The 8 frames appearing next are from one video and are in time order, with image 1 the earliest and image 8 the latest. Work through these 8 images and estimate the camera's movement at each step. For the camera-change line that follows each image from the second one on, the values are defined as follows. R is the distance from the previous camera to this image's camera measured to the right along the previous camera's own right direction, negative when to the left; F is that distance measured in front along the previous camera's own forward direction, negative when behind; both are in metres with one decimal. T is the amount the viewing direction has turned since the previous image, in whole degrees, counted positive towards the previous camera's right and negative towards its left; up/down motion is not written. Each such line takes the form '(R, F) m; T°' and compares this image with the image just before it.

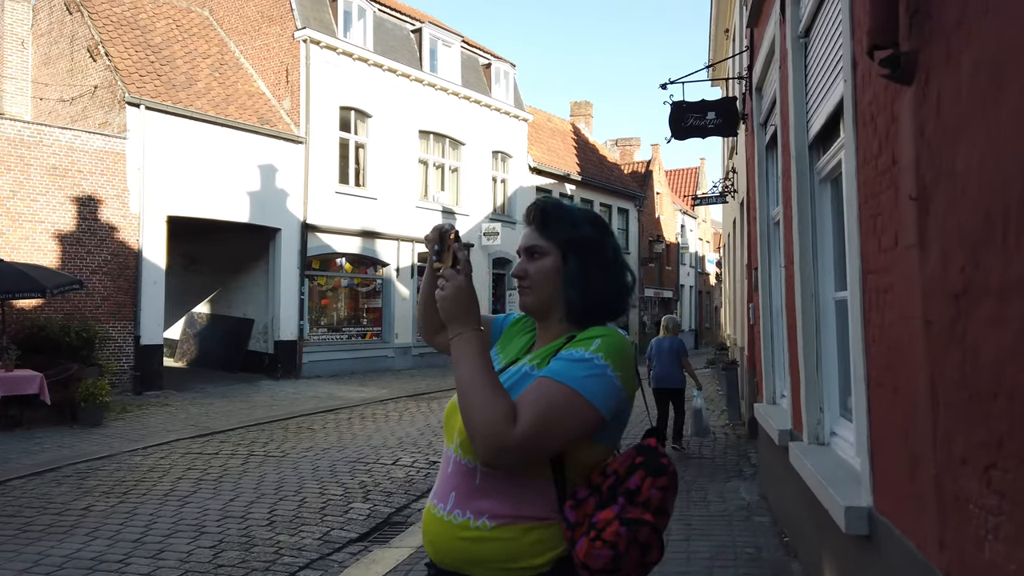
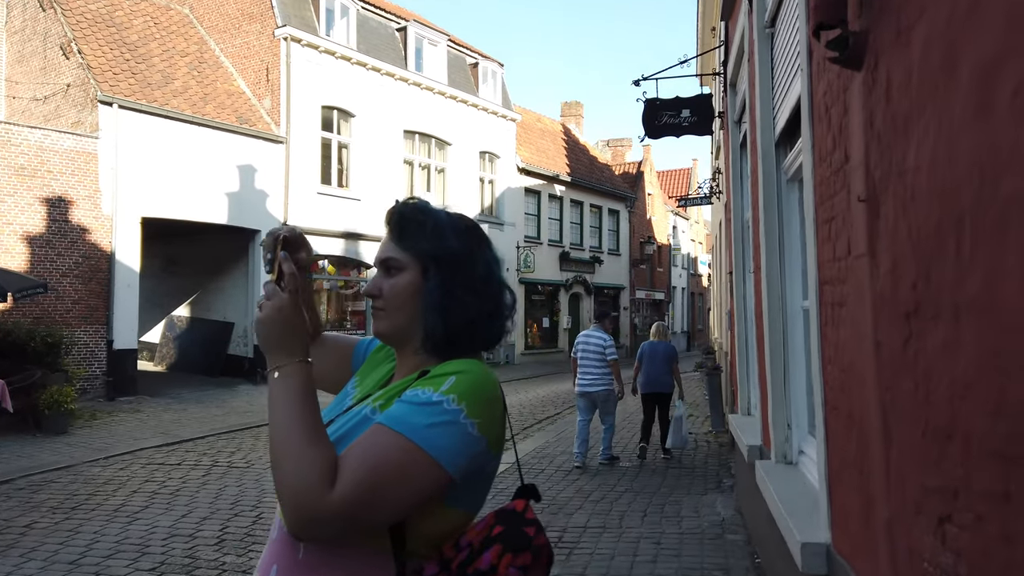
(+0.3, +0.3) m; 0°
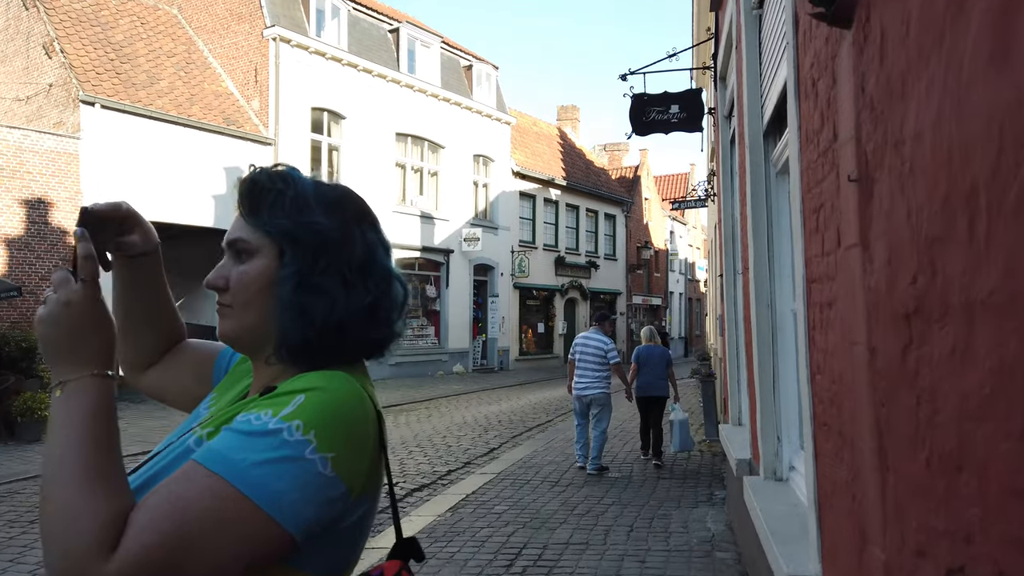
(+0.2, +0.3) m; 0°
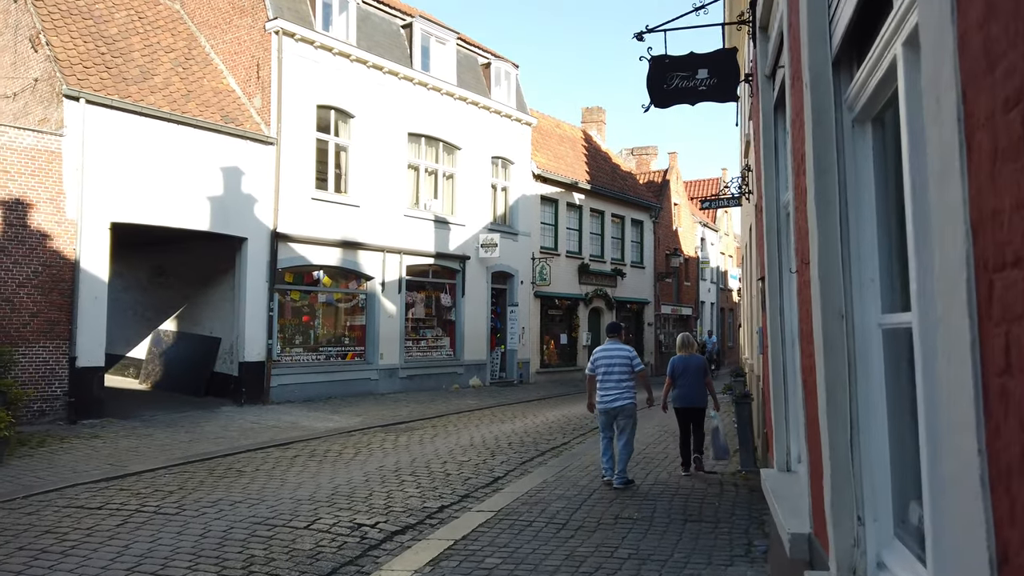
(+0.3, +1.2) m; -2°
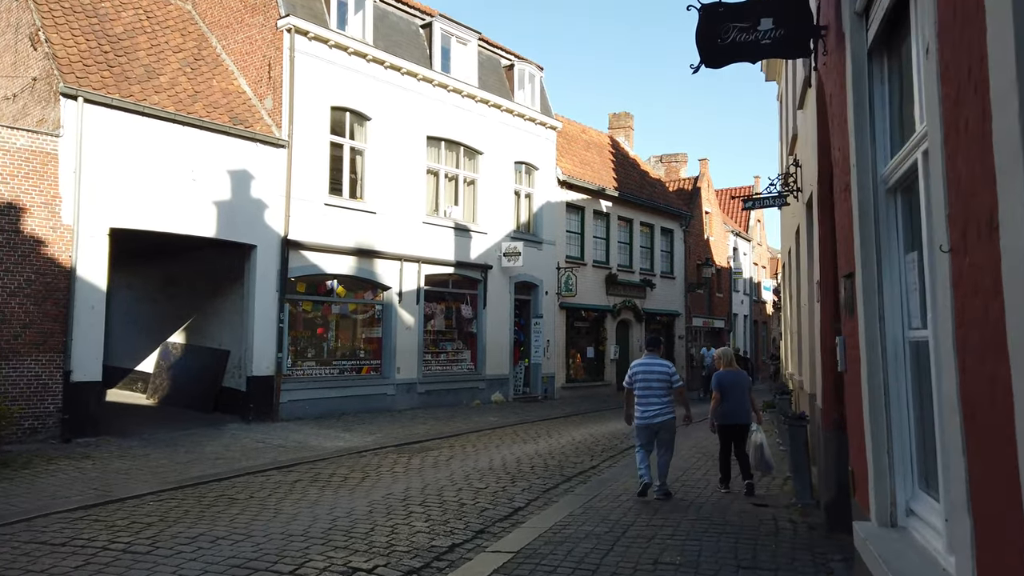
(0.0, +1.0) m; -2°
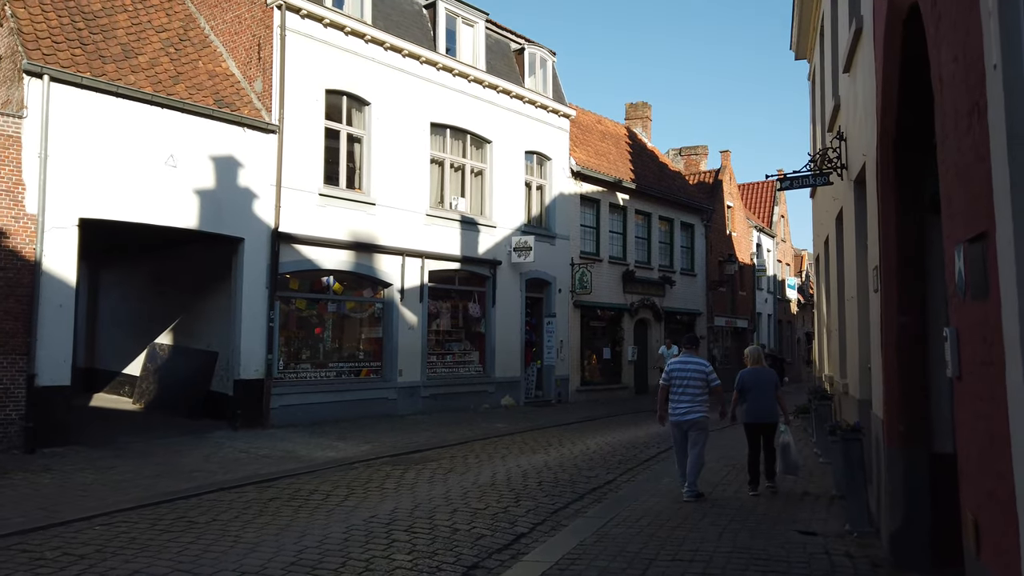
(+0.2, +1.2) m; -1°
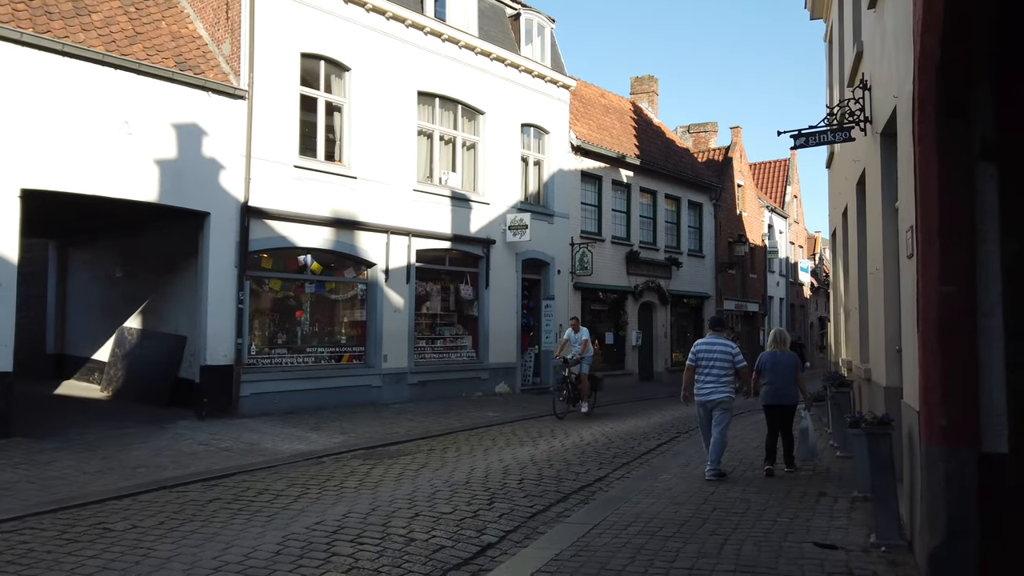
(+0.4, +1.1) m; -1°
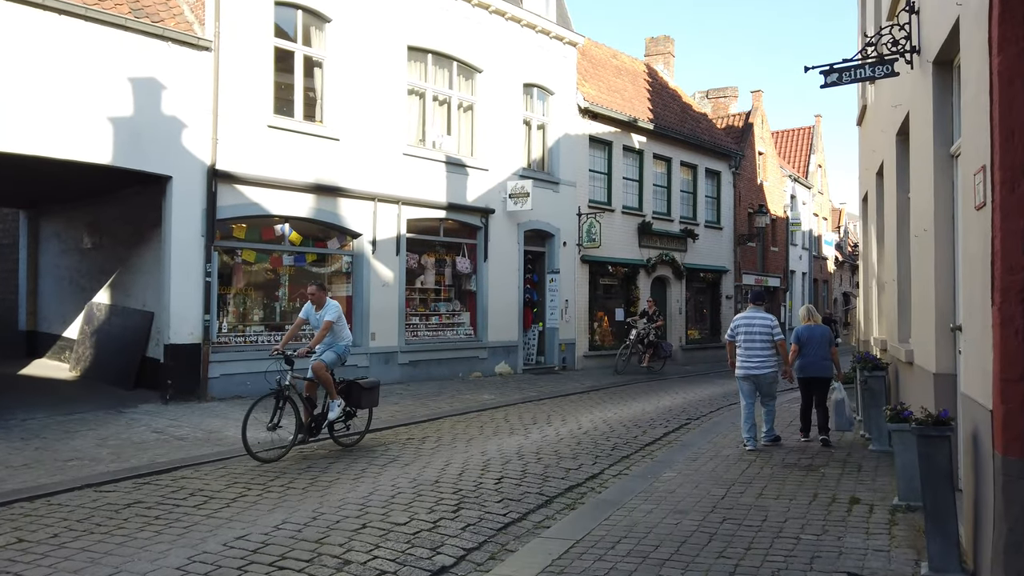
(+0.4, +1.2) m; -1°
